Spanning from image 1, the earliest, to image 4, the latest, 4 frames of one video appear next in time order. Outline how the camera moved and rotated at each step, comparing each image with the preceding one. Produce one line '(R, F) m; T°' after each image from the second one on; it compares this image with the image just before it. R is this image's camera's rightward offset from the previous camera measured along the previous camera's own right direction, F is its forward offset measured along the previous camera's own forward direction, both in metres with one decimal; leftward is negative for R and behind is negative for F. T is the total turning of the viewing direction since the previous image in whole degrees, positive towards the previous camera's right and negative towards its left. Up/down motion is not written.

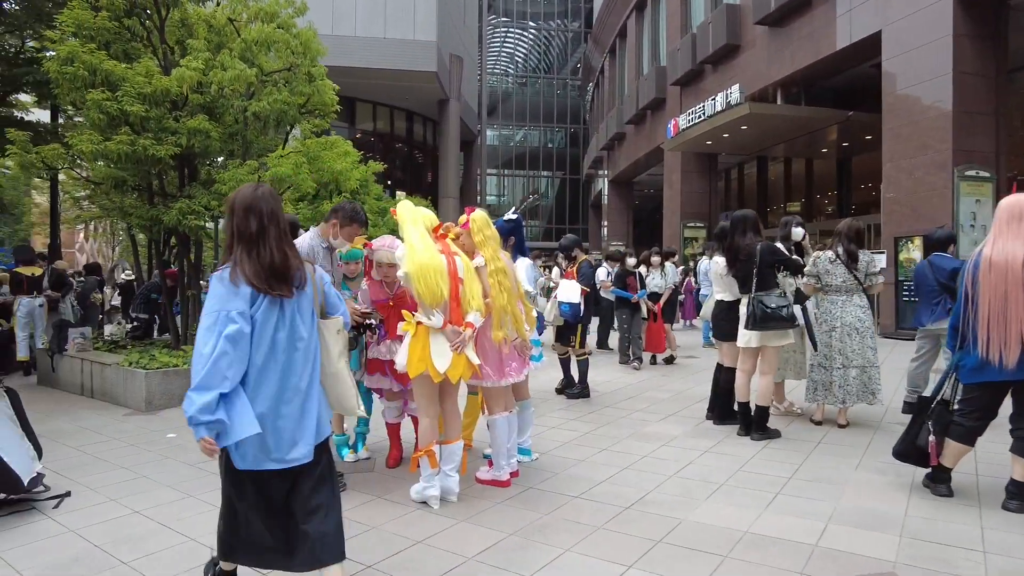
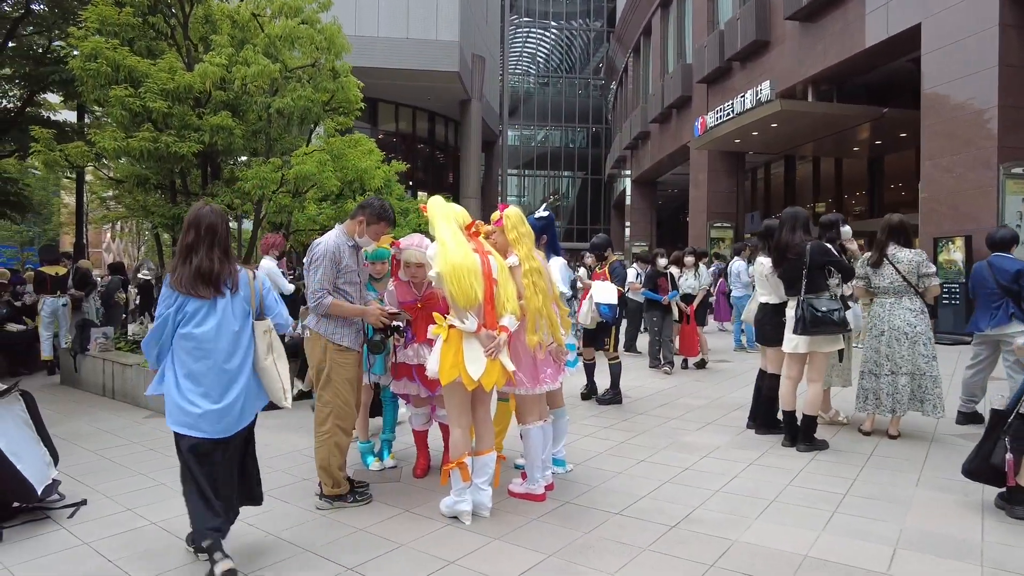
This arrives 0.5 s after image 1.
(-0.1, +0.3) m; -2°
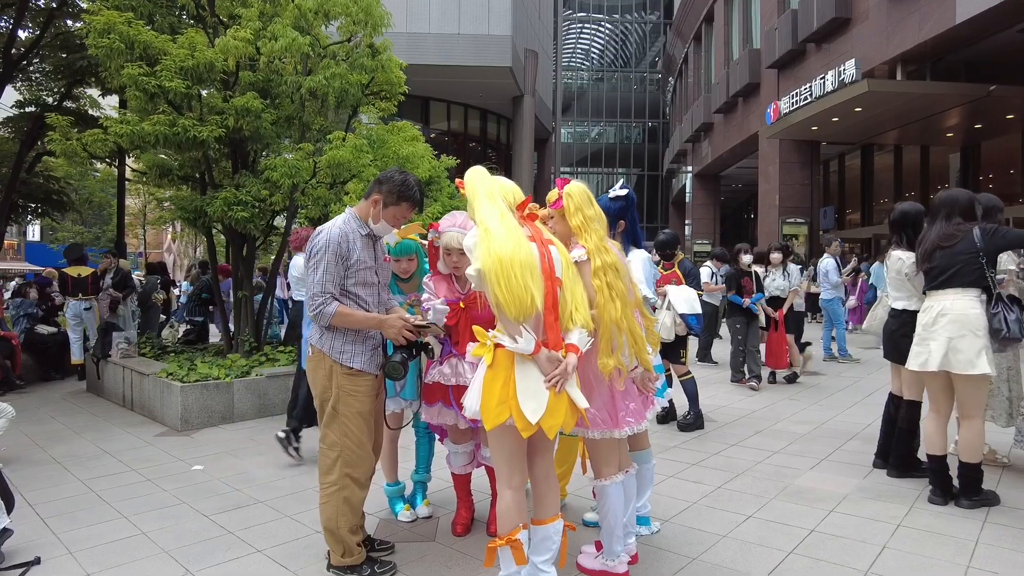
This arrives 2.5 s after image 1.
(-0.1, +1.1) m; -5°
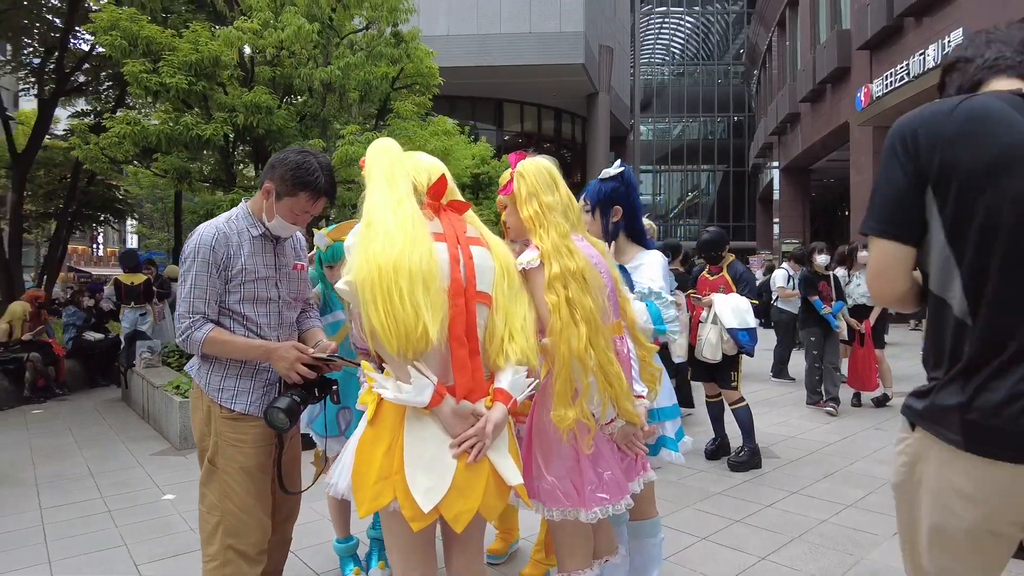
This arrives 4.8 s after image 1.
(+0.5, +0.9) m; -7°
